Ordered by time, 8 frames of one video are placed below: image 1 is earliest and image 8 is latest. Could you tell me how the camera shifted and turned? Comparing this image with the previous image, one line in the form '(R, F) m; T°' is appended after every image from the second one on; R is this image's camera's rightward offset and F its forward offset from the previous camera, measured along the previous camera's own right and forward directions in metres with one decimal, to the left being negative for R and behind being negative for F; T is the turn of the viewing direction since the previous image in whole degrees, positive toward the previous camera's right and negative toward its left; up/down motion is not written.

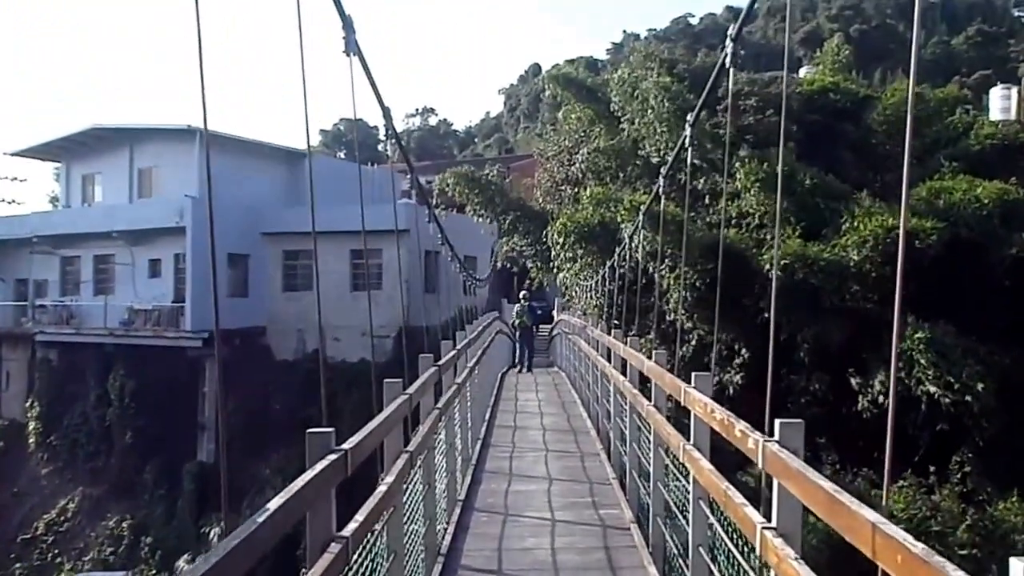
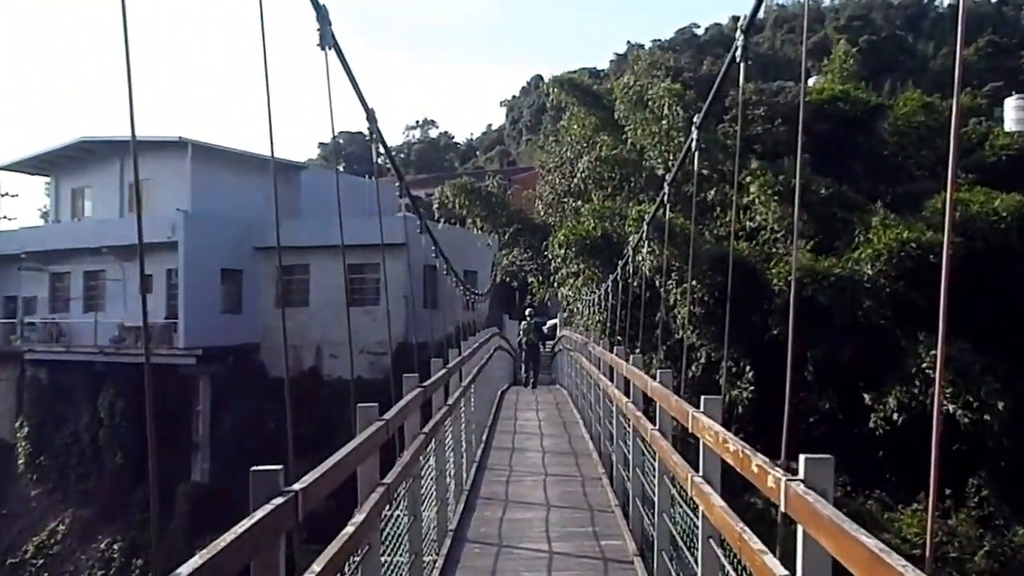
(0.0, +0.5) m; 0°
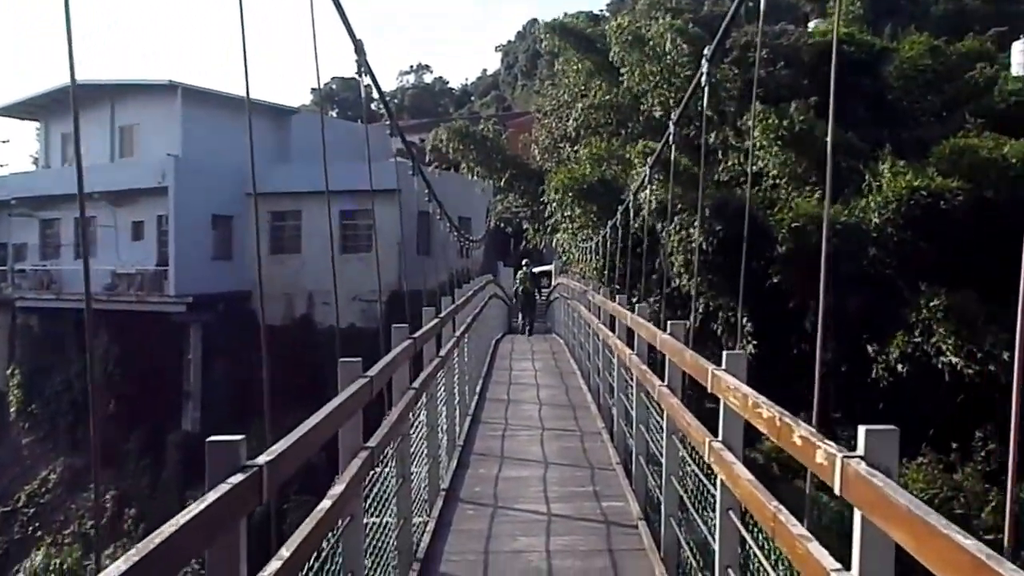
(0.0, +0.3) m; 0°
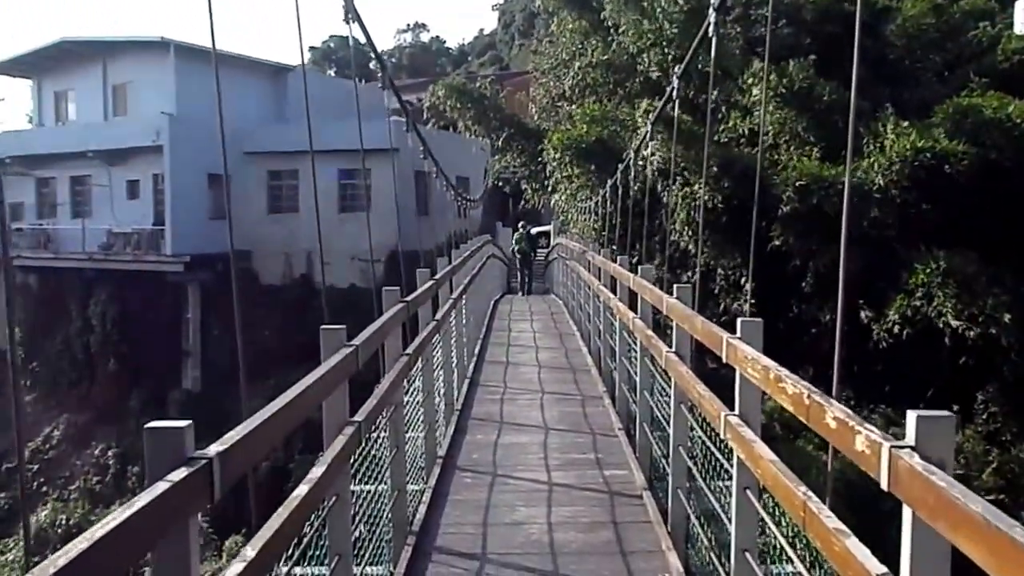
(0.0, +0.2) m; 0°
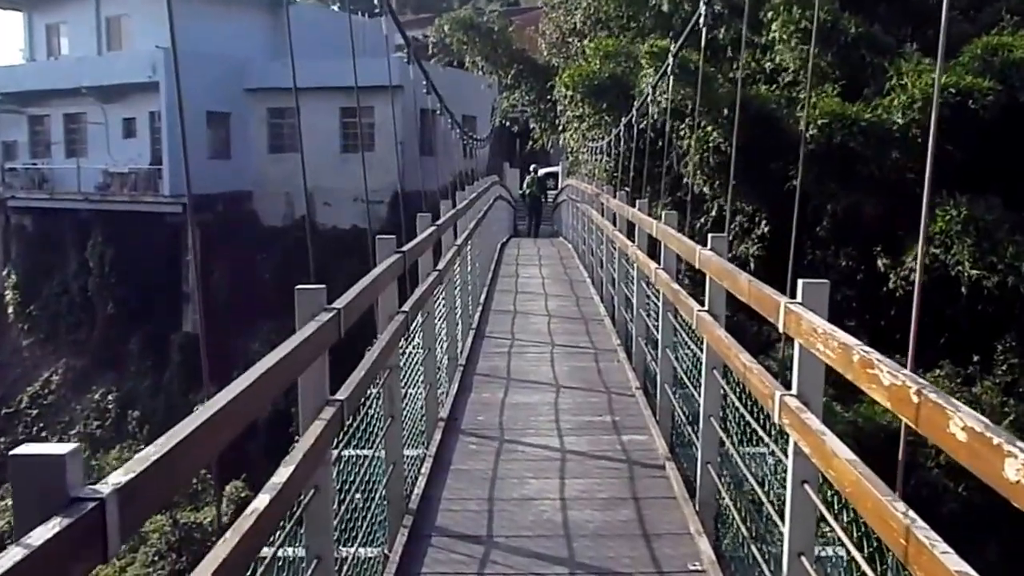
(0.0, +0.5) m; 0°
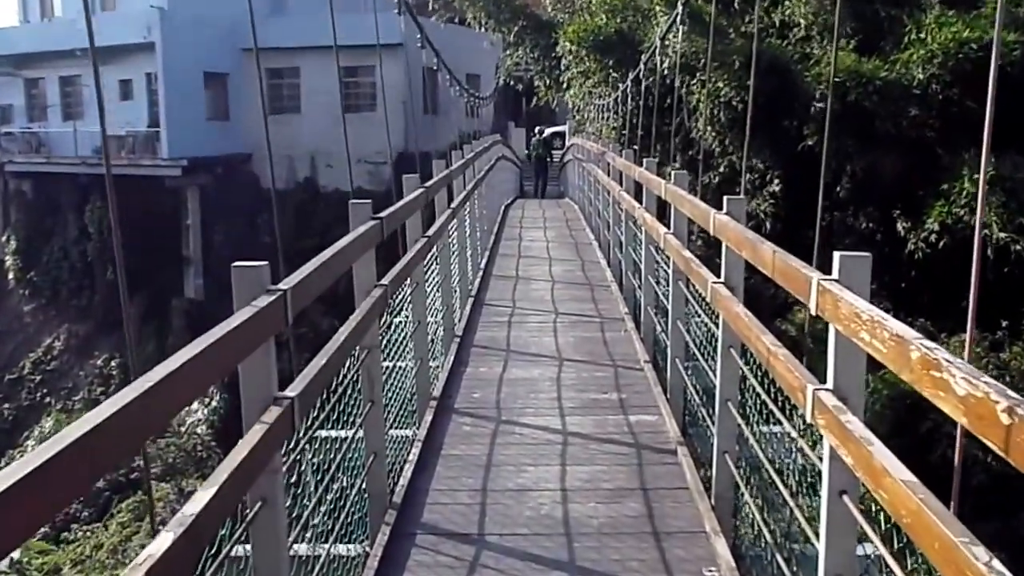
(0.0, +0.4) m; 0°
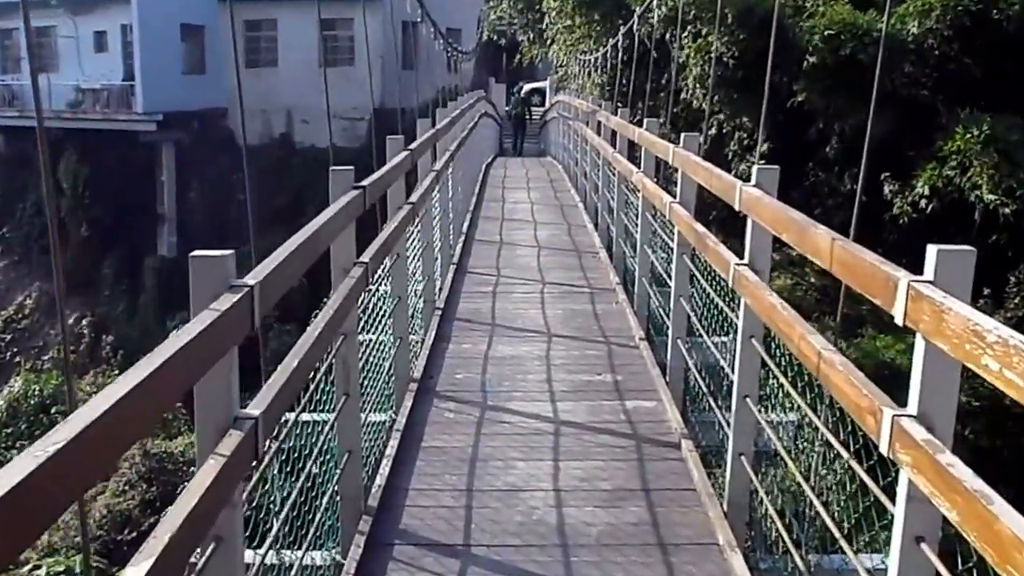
(0.0, +0.3) m; +1°
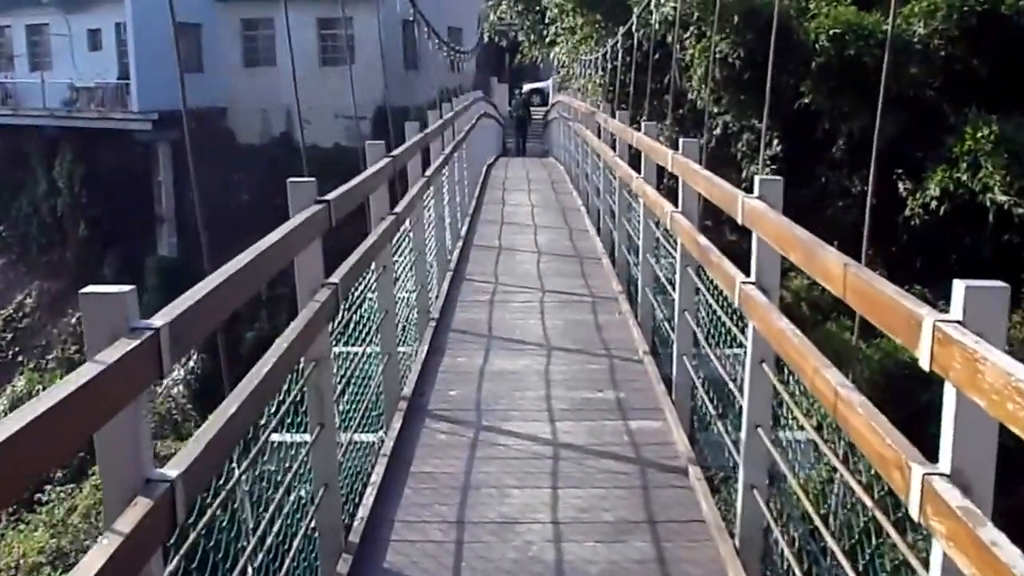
(0.0, +0.2) m; 0°
